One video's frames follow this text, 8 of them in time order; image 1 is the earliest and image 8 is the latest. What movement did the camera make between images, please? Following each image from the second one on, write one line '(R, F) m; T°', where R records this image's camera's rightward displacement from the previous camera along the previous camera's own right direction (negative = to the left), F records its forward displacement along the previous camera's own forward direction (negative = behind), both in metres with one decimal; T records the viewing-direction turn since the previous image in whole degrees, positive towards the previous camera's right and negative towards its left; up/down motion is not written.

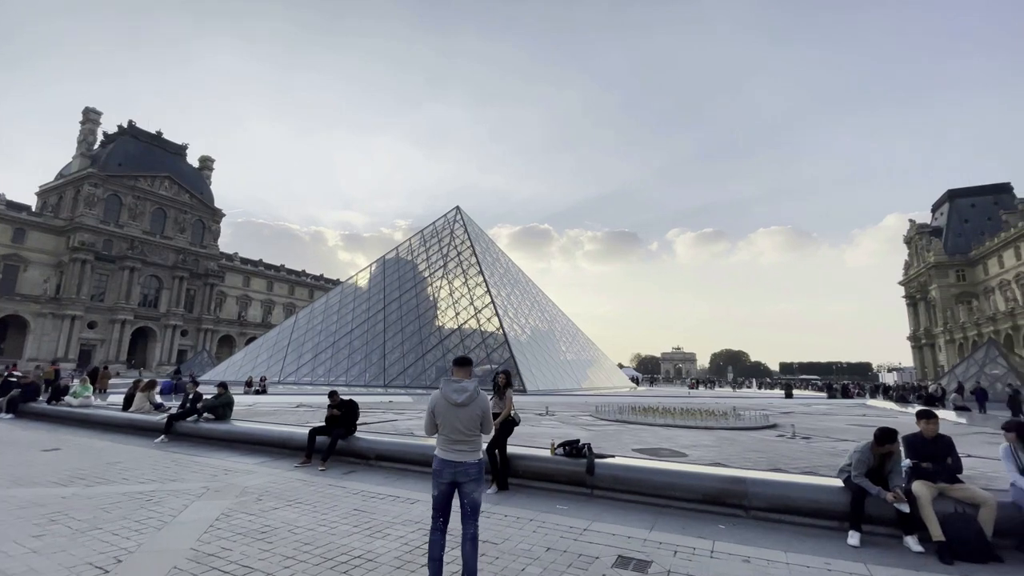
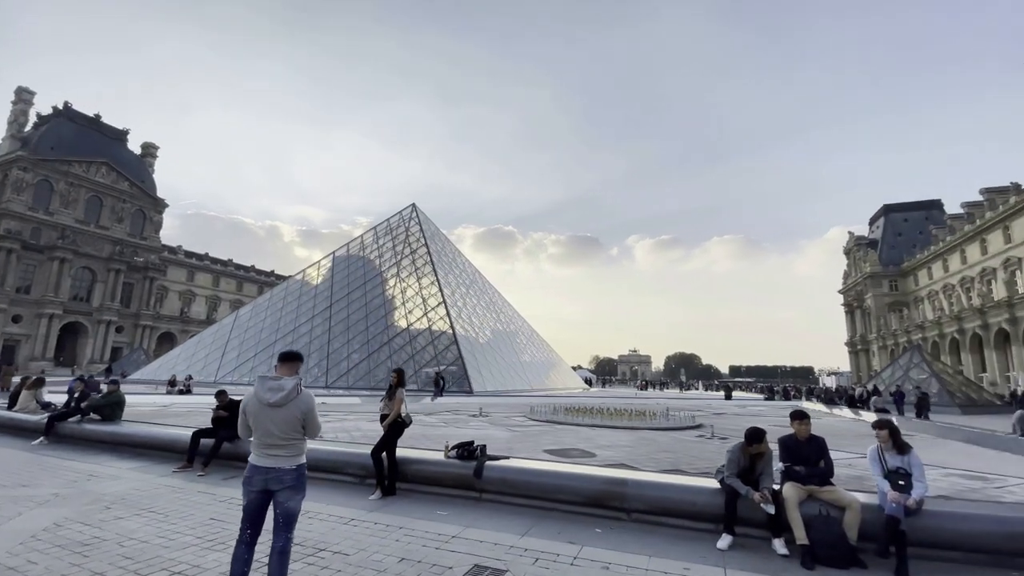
(+0.9, +0.3) m; +4°
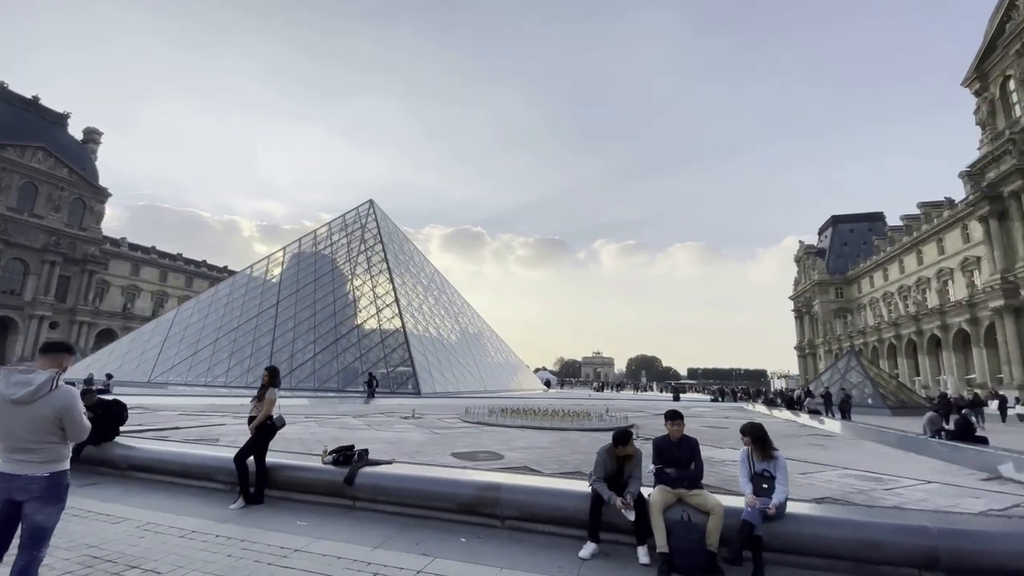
(+0.9, +0.3) m; +4°
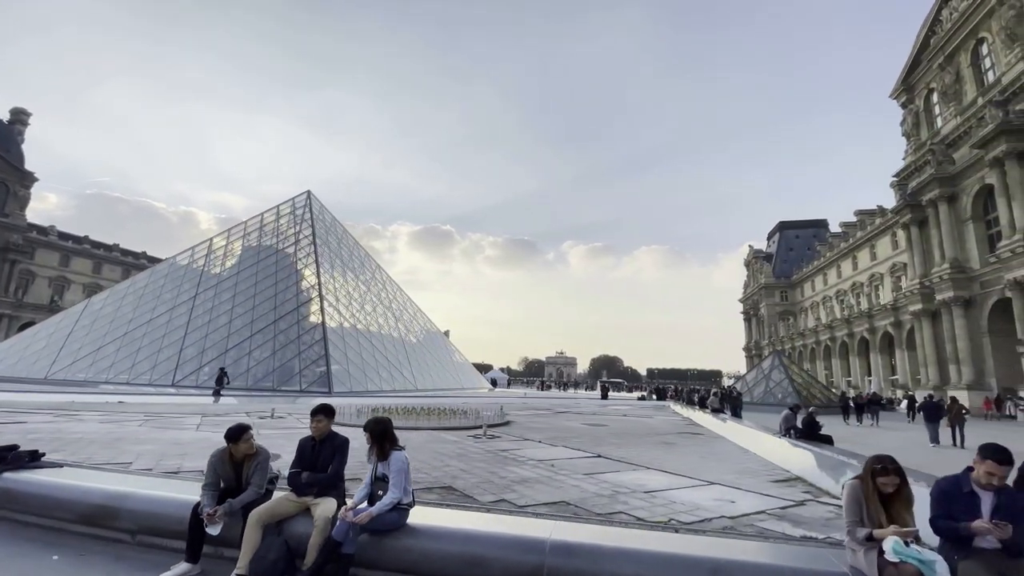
(+2.7, +0.6) m; +3°
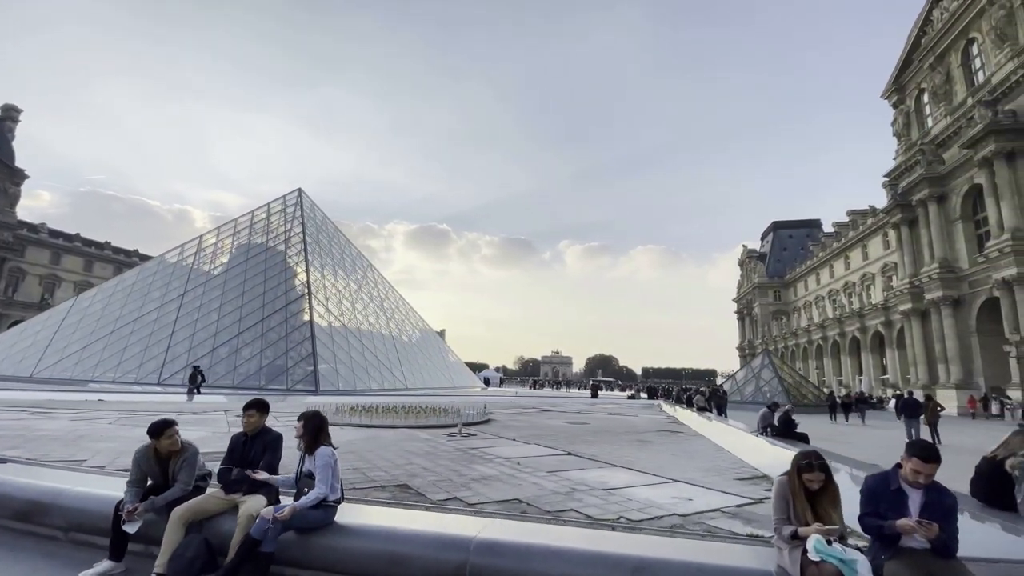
(+0.4, +0.1) m; 0°
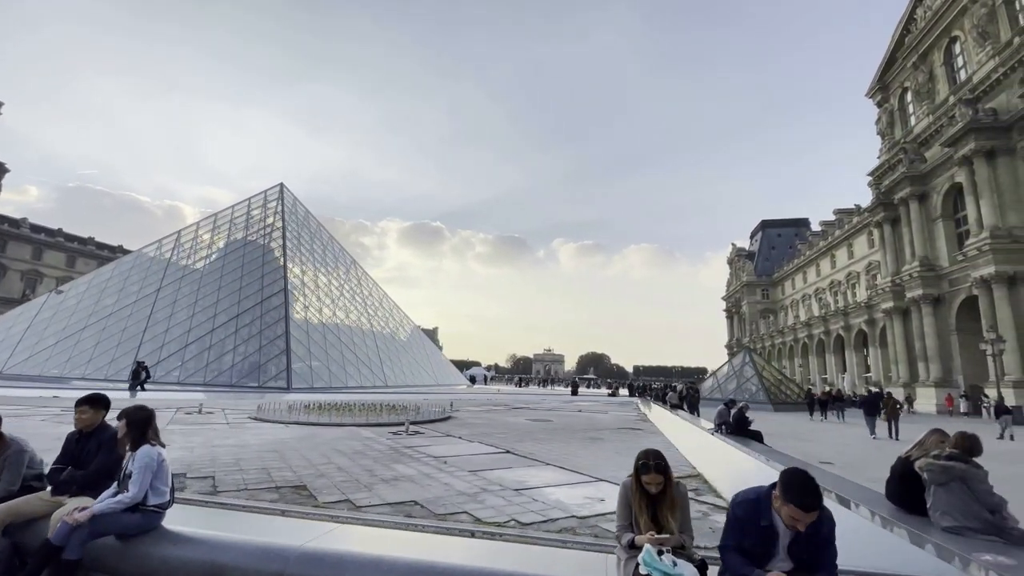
(+0.9, +0.3) m; +1°
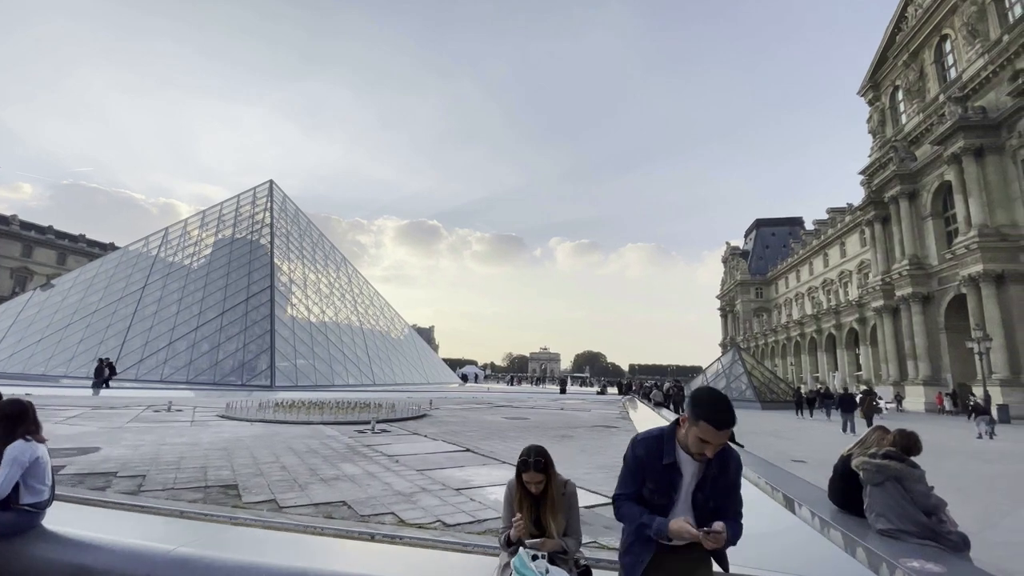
(+0.6, +0.2) m; 0°
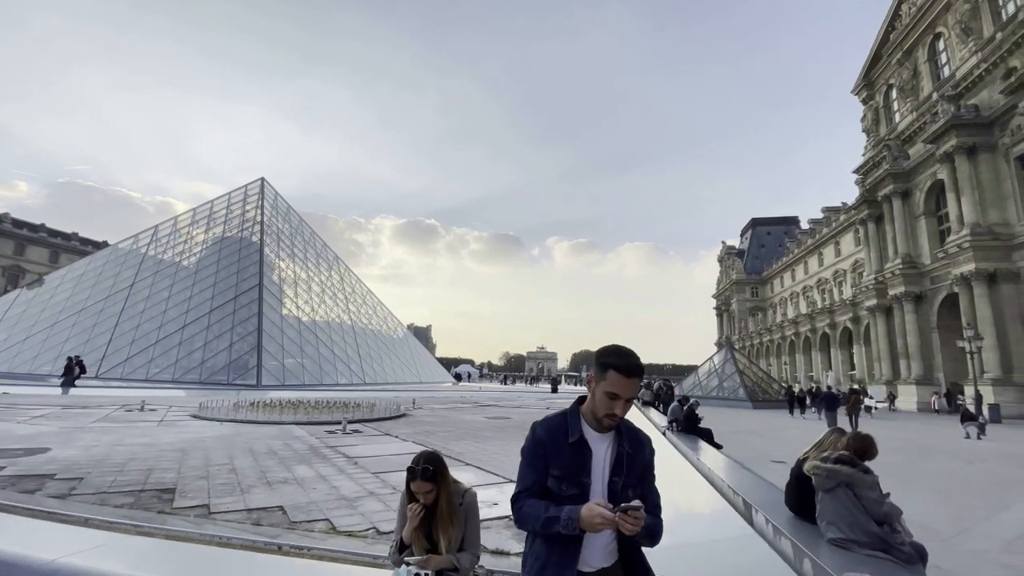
(+0.4, +0.2) m; 0°
